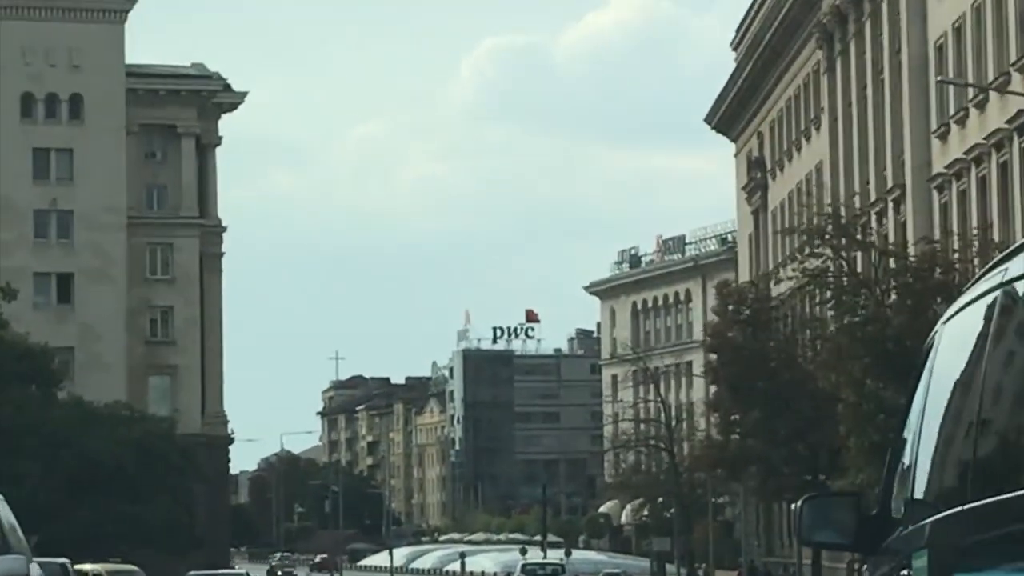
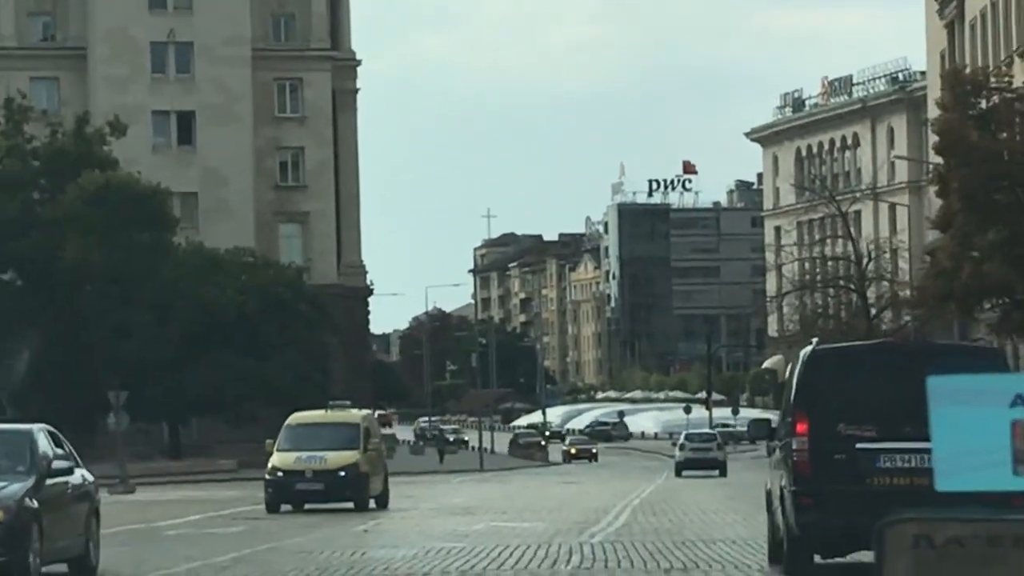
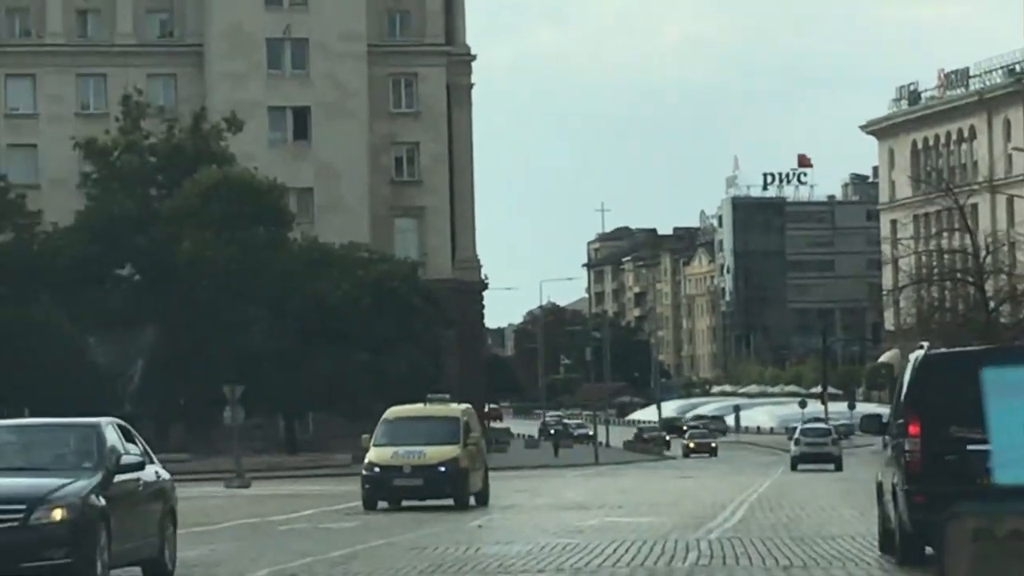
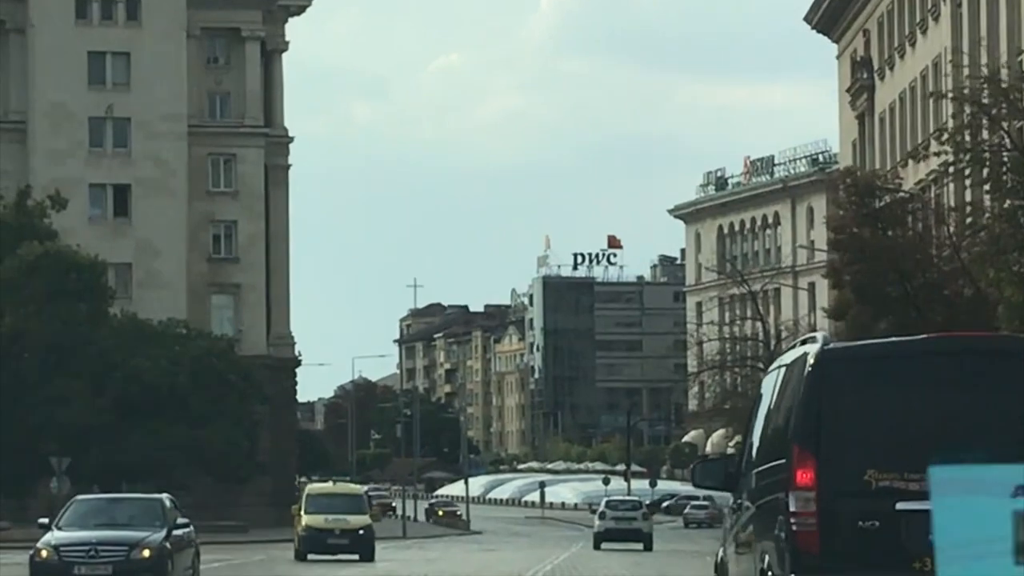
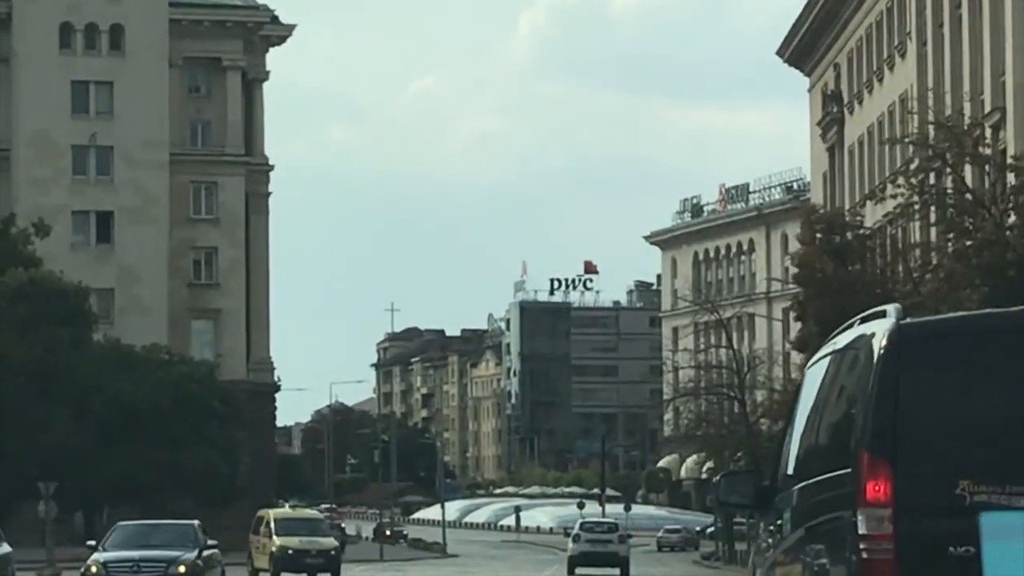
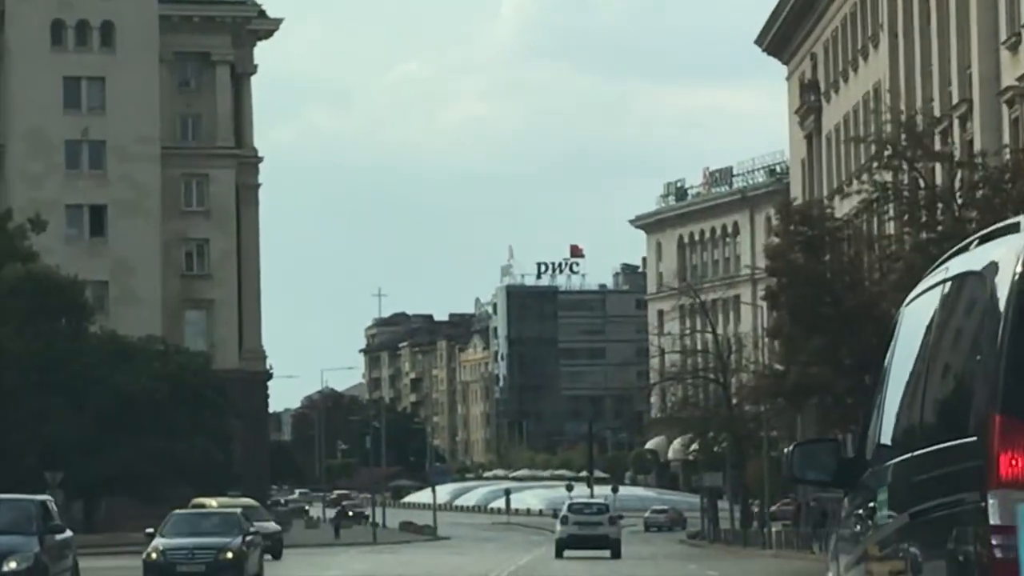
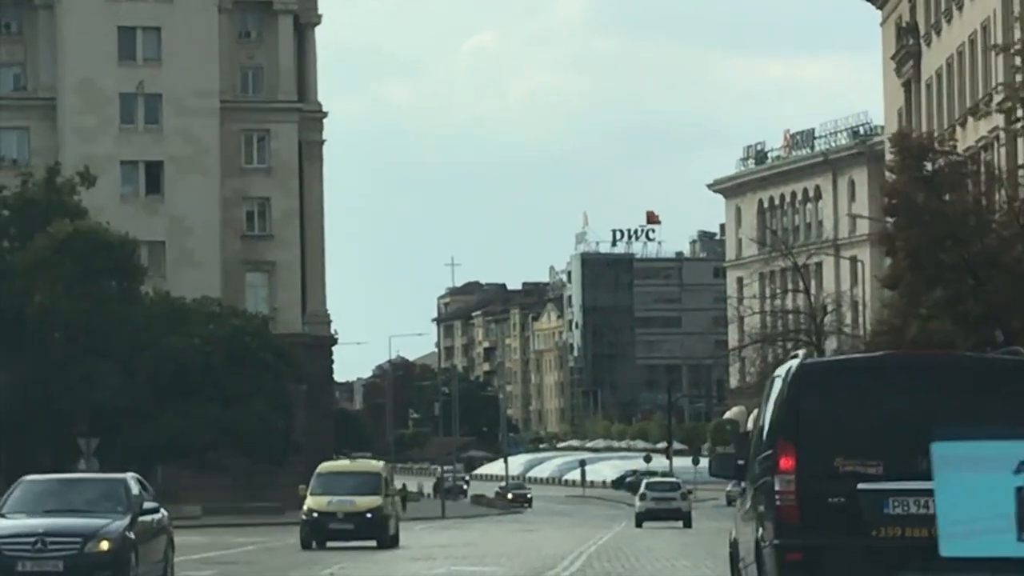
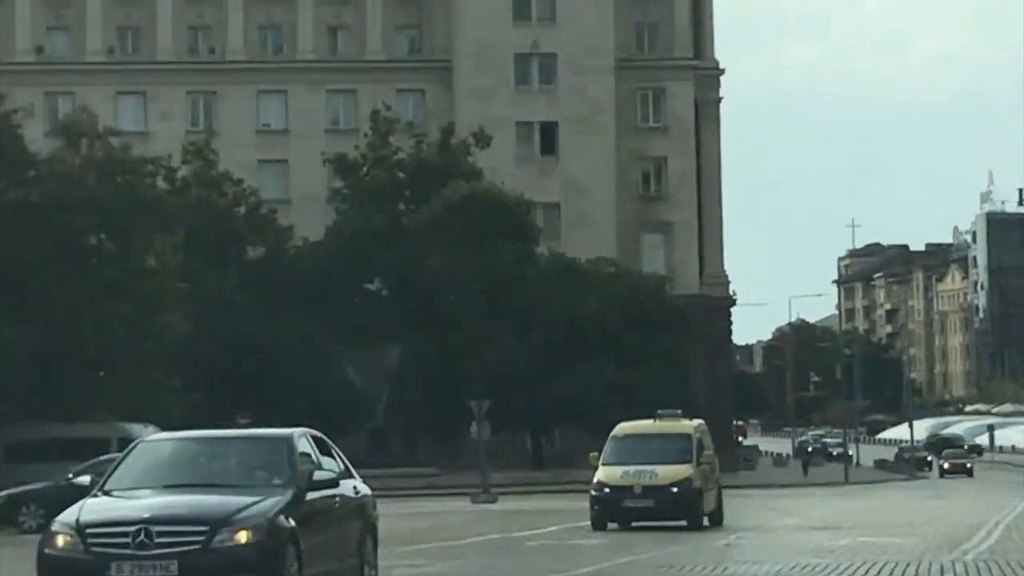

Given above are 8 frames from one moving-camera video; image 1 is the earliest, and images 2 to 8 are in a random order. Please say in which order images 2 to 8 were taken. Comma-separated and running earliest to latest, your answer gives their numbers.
6, 5, 4, 7, 2, 3, 8
